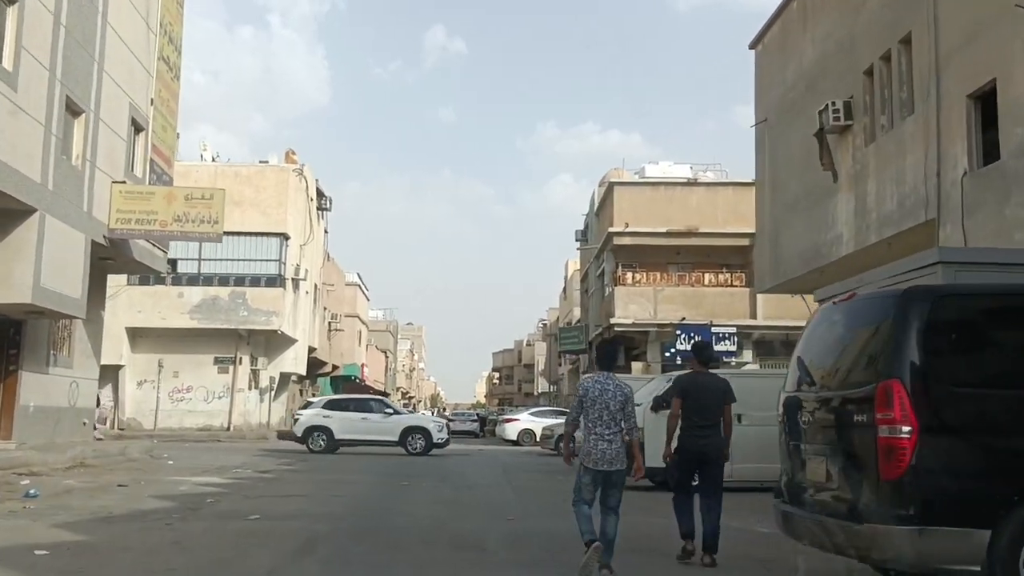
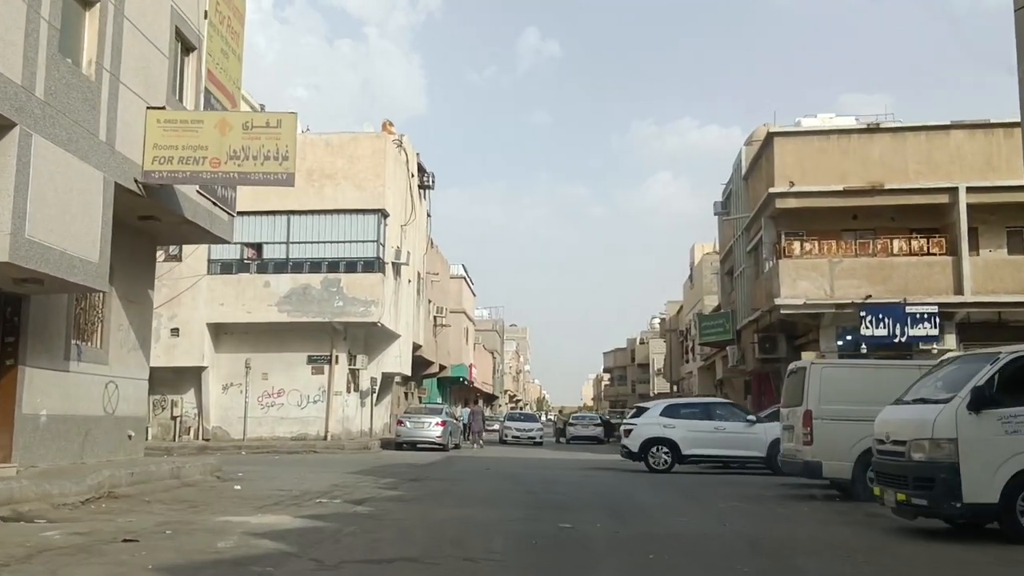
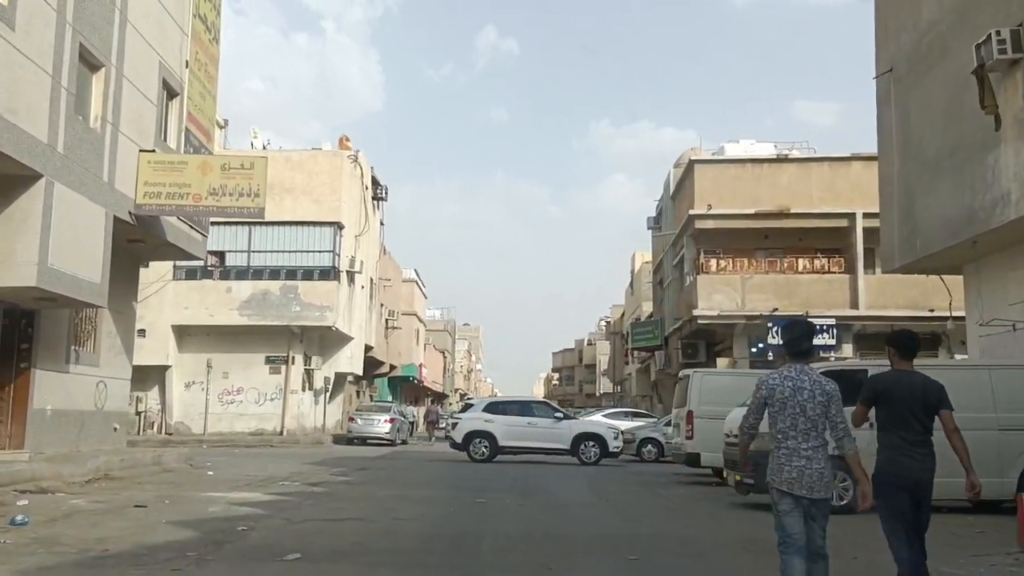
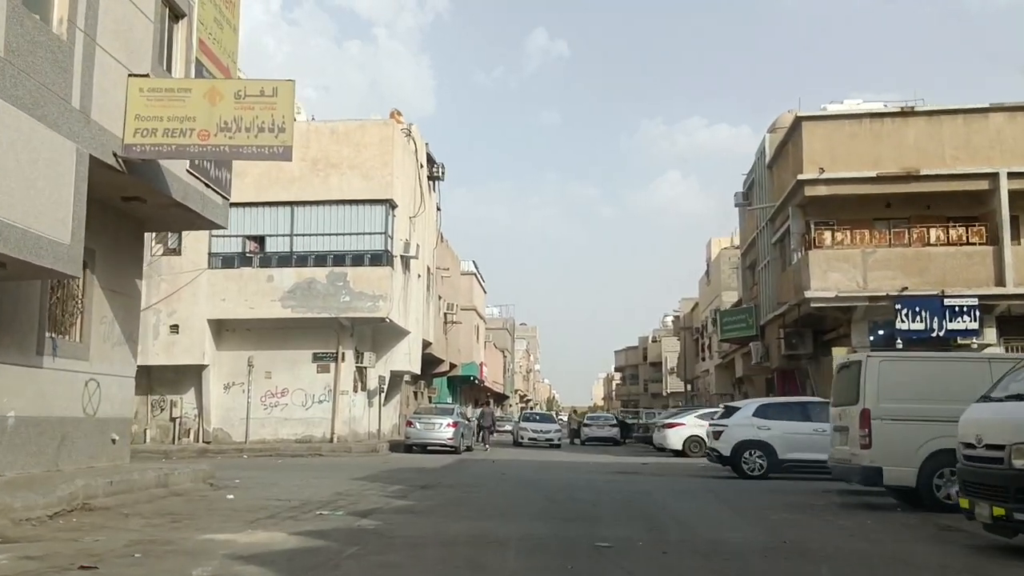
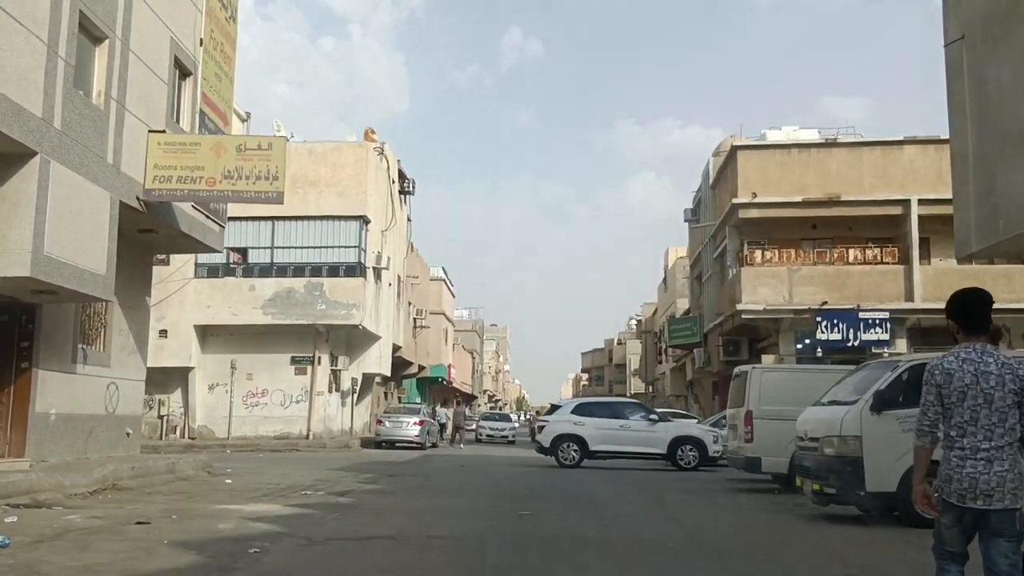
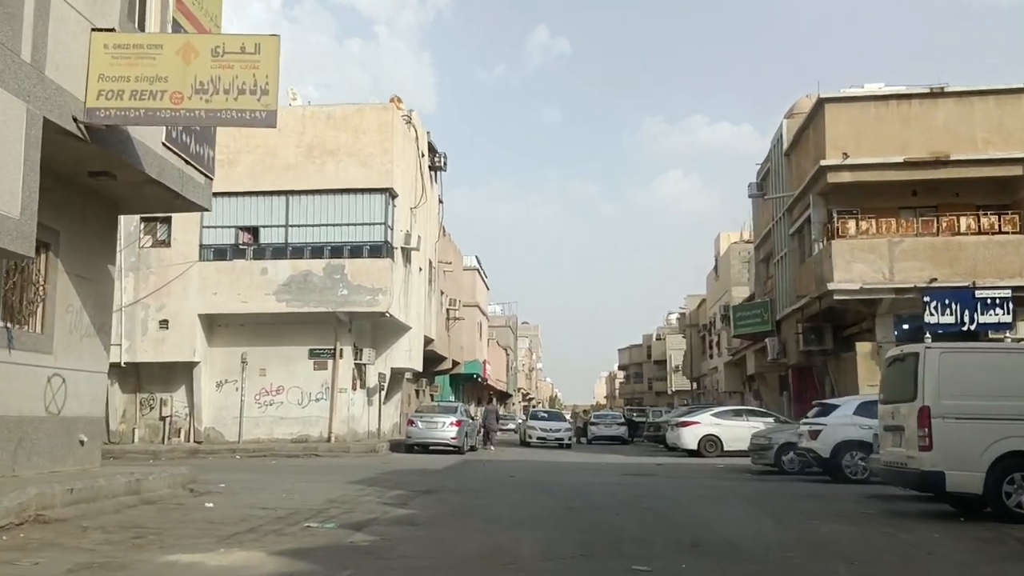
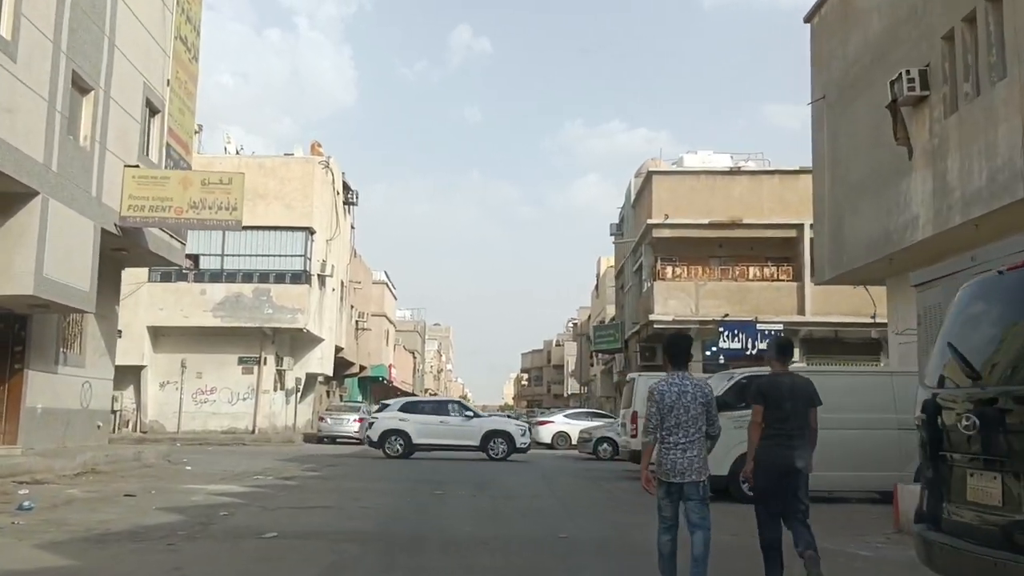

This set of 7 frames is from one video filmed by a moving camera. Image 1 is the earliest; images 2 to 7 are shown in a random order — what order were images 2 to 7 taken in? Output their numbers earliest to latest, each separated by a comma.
7, 3, 5, 2, 4, 6
